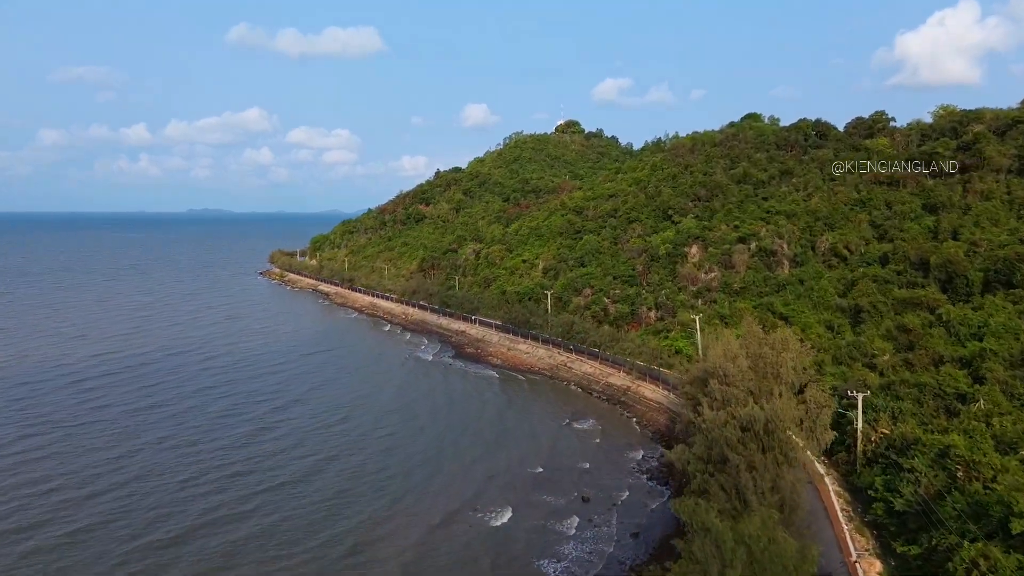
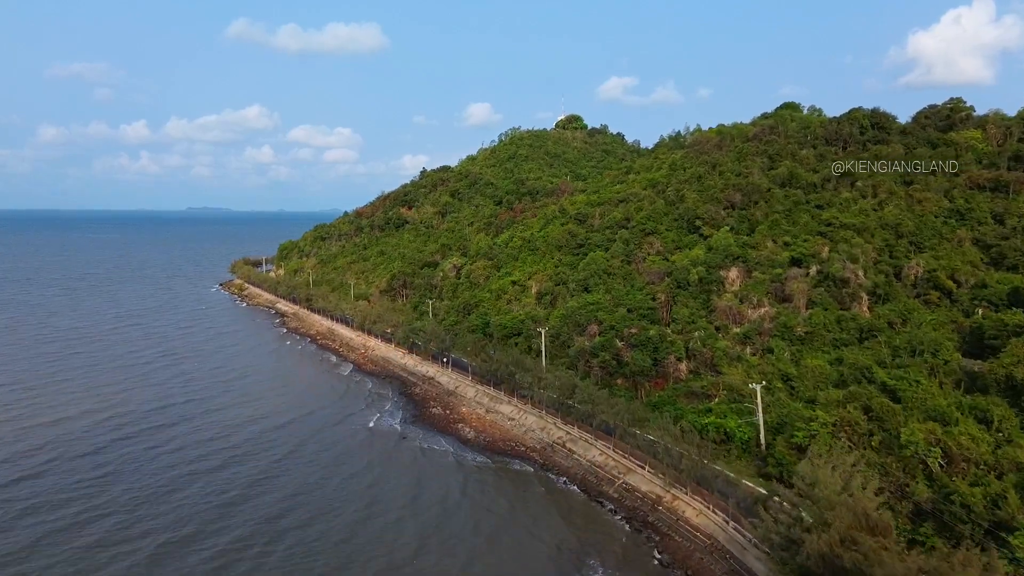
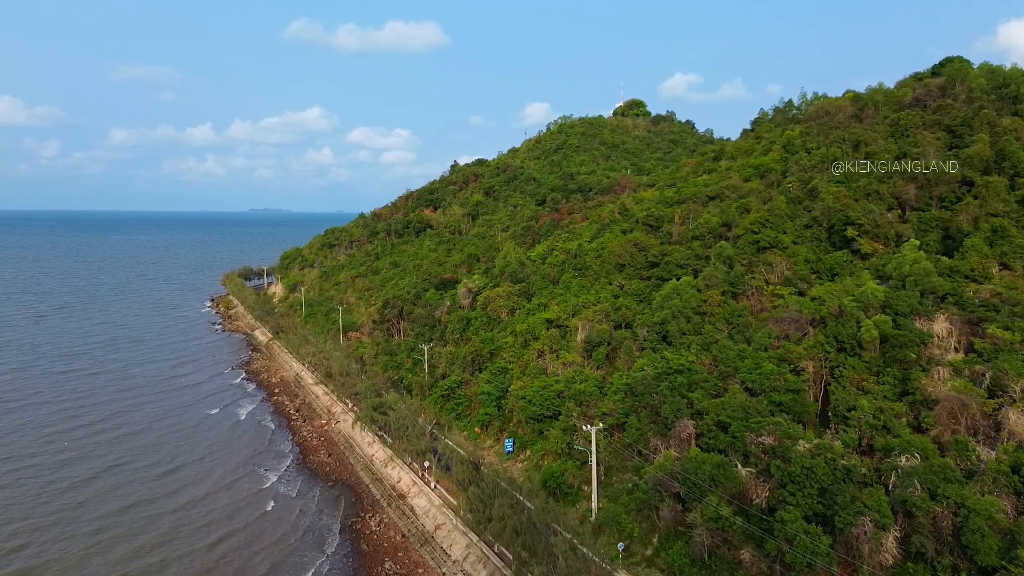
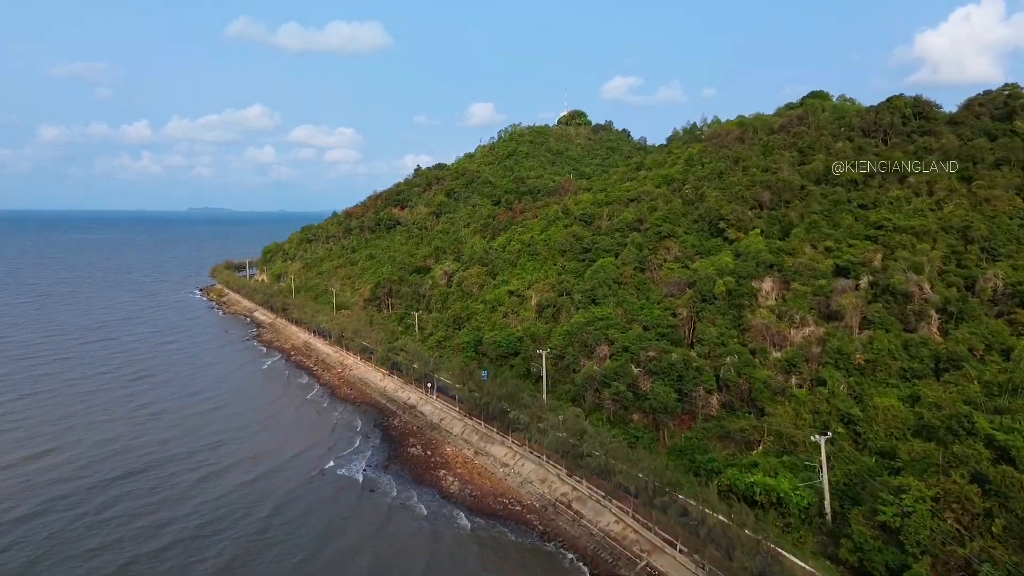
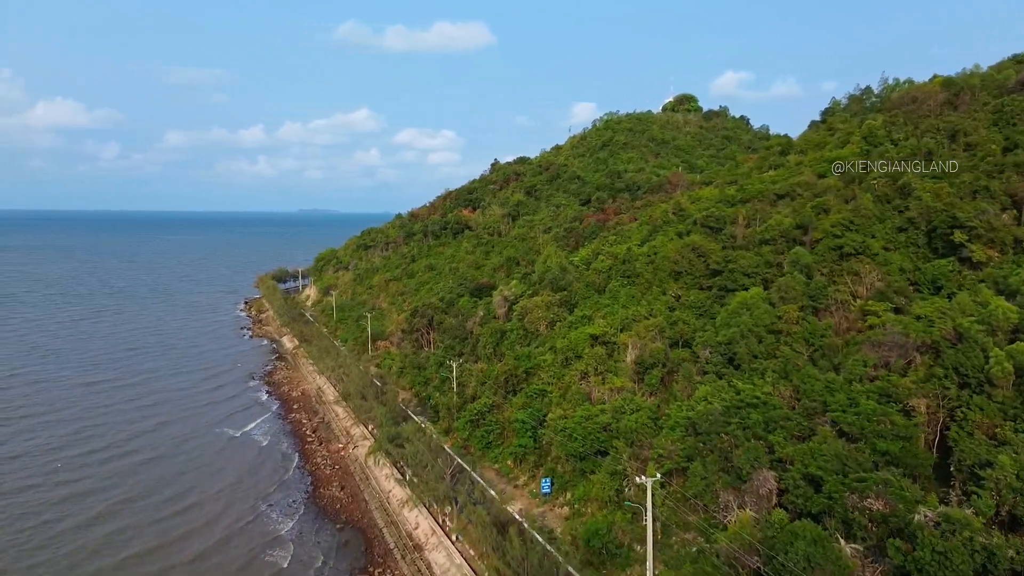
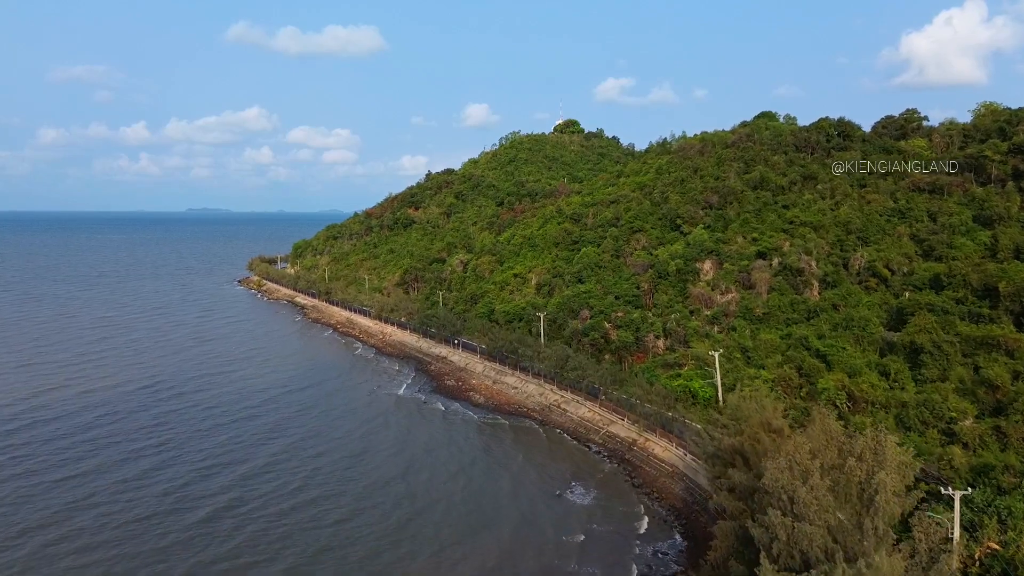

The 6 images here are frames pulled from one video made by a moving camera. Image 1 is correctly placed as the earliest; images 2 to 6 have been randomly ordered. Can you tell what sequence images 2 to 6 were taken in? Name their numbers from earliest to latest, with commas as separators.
6, 2, 4, 3, 5
